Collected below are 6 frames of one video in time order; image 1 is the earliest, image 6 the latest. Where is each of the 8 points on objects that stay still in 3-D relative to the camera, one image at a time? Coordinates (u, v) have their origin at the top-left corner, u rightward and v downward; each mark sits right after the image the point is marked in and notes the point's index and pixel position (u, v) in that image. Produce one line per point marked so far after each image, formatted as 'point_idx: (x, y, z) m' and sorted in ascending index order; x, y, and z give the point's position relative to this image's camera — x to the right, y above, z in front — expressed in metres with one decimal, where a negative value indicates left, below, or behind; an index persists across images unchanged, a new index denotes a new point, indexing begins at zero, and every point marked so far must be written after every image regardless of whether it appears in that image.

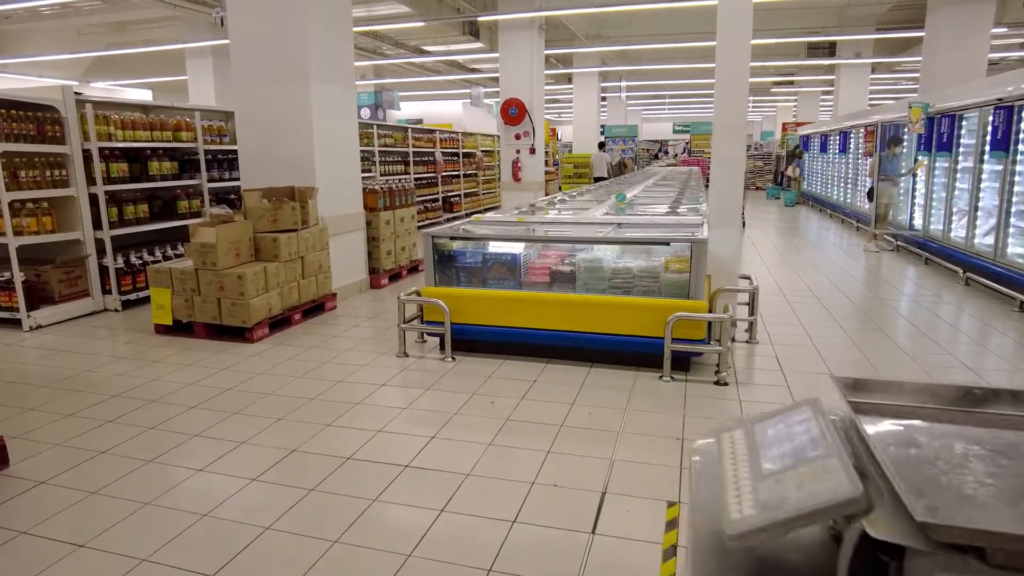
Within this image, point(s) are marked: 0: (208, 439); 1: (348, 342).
0: (-1.5, -0.8, +3.3) m
1: (-1.3, -0.4, +5.1) m
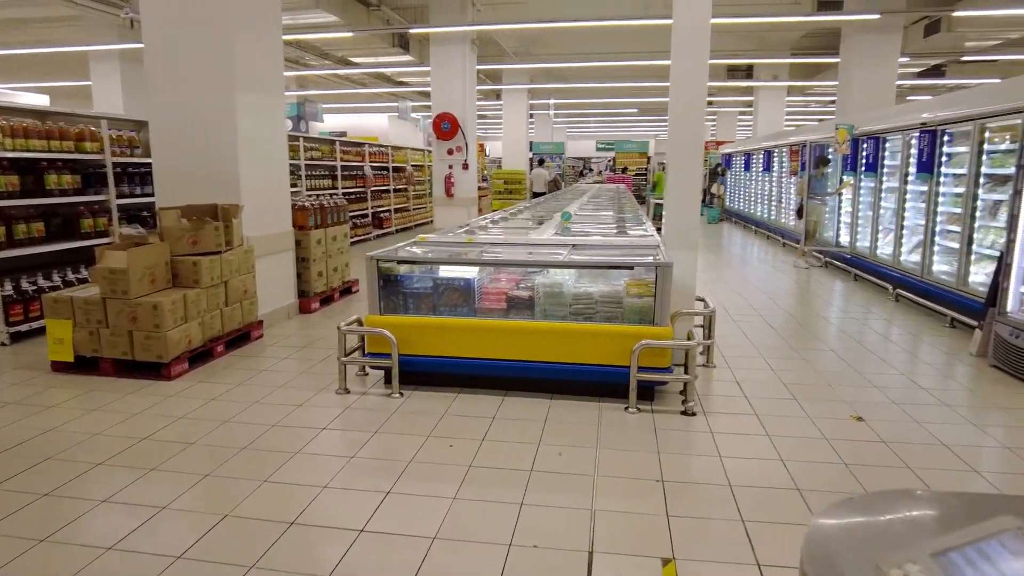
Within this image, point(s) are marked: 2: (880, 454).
0: (-1.7, -0.9, +2.8) m
1: (-1.6, -0.6, +4.6) m
2: (+1.9, -0.9, +3.4) m
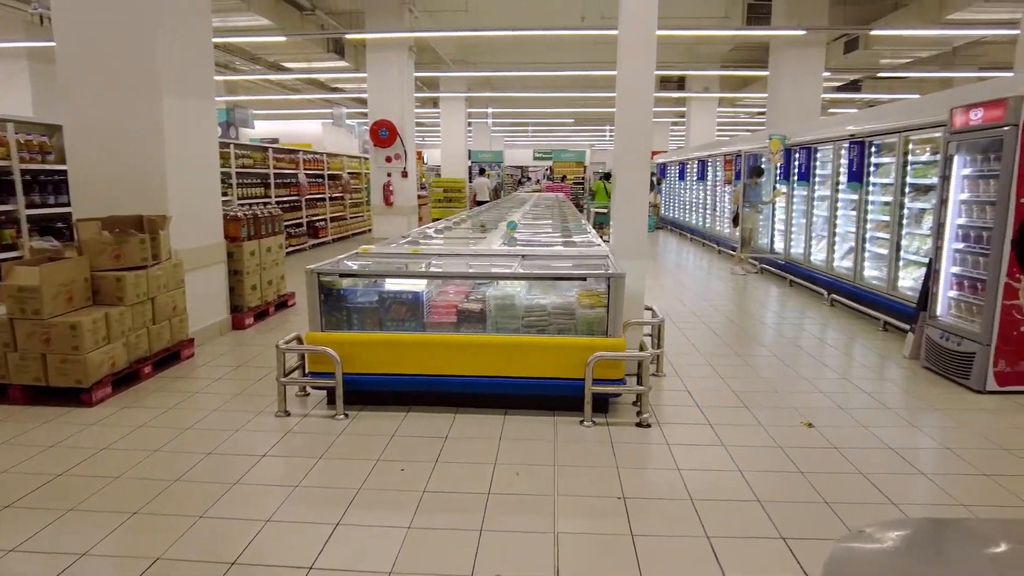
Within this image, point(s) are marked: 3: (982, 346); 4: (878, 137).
0: (-1.8, -1.0, +2.5) m
1: (-1.9, -0.7, +4.3) m
2: (+1.7, -0.9, +3.4) m
3: (+3.2, -0.4, +4.5) m
4: (+3.9, +1.6, +7.1) m
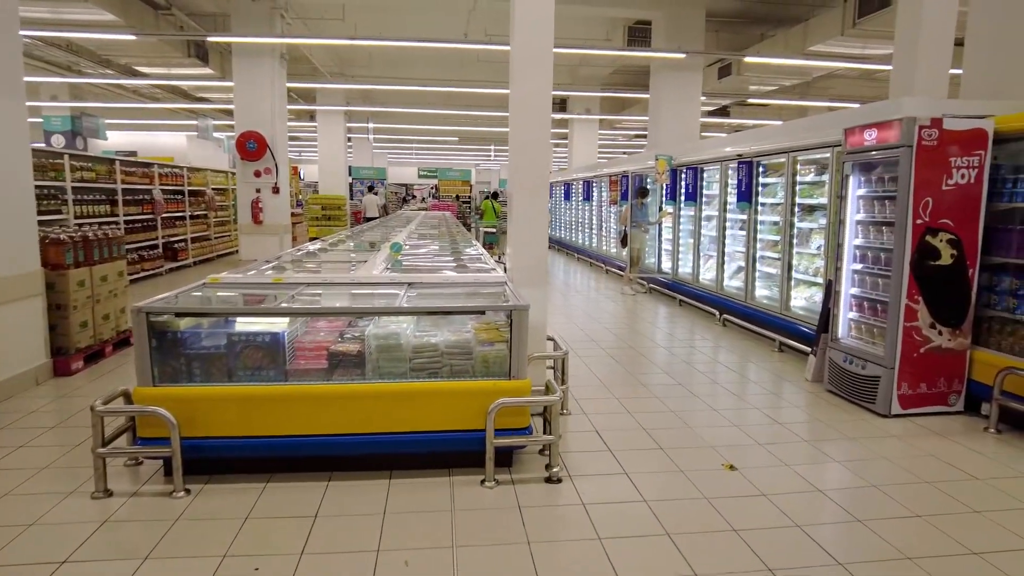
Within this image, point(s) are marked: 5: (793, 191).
0: (-2.1, -1.2, +1.5) m
1: (-2.5, -1.0, +3.3) m
2: (+1.2, -1.1, +3.1) m
3: (+2.5, -0.5, +4.4) m
4: (+2.7, +1.4, +7.1) m
5: (+2.9, +1.0, +6.7) m
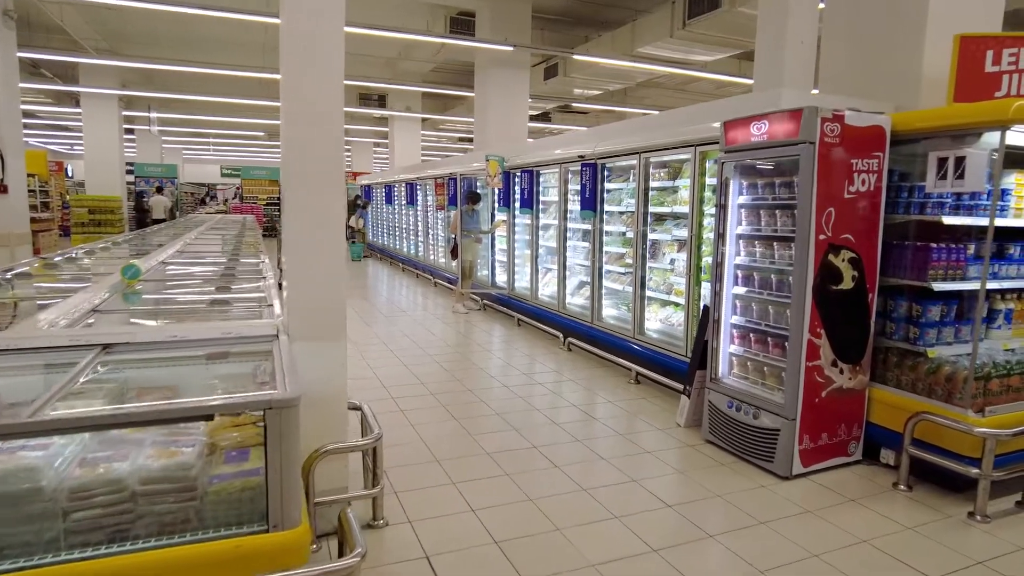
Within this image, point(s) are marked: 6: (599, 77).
0: (-2.2, -1.4, -0.4) m
1: (-3.1, -1.2, +1.2) m
2: (+0.5, -1.2, +1.9) m
3: (+1.5, -0.7, +3.5) m
4: (+0.9, +1.2, +6.2) m
5: (+1.2, +0.8, +5.8) m
6: (+1.8, +4.3, +13.2) m
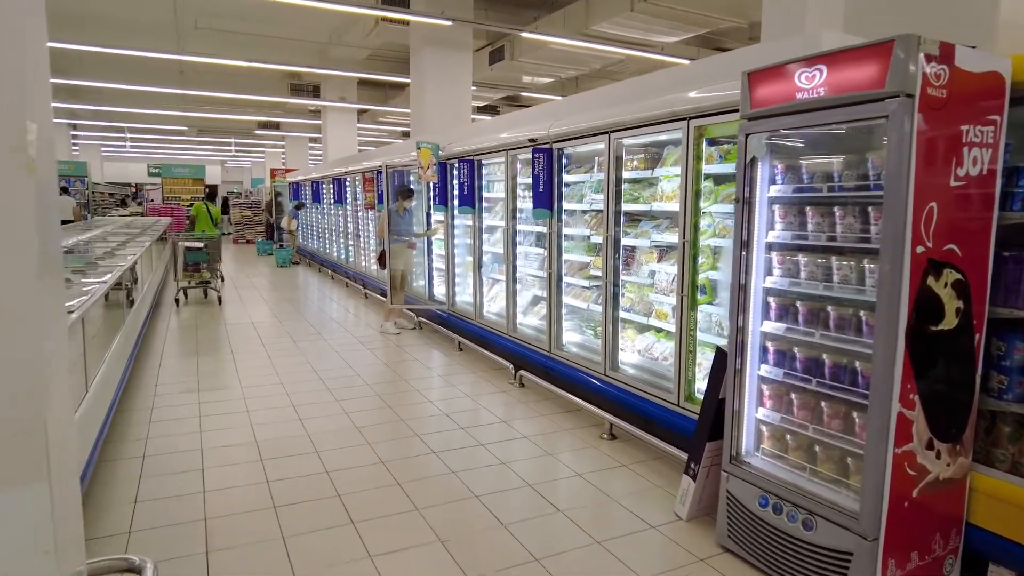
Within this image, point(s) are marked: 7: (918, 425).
0: (-2.2, -1.6, -2.0) m
1: (-3.2, -1.5, -0.5) m
2: (+0.4, -1.4, +0.5) m
3: (+1.2, -0.9, +2.2) m
4: (+0.4, +1.1, +4.8) m
5: (+0.7, +0.7, +4.5) m
6: (+0.7, +4.1, +11.9) m
7: (+1.4, -0.5, +2.3) m
